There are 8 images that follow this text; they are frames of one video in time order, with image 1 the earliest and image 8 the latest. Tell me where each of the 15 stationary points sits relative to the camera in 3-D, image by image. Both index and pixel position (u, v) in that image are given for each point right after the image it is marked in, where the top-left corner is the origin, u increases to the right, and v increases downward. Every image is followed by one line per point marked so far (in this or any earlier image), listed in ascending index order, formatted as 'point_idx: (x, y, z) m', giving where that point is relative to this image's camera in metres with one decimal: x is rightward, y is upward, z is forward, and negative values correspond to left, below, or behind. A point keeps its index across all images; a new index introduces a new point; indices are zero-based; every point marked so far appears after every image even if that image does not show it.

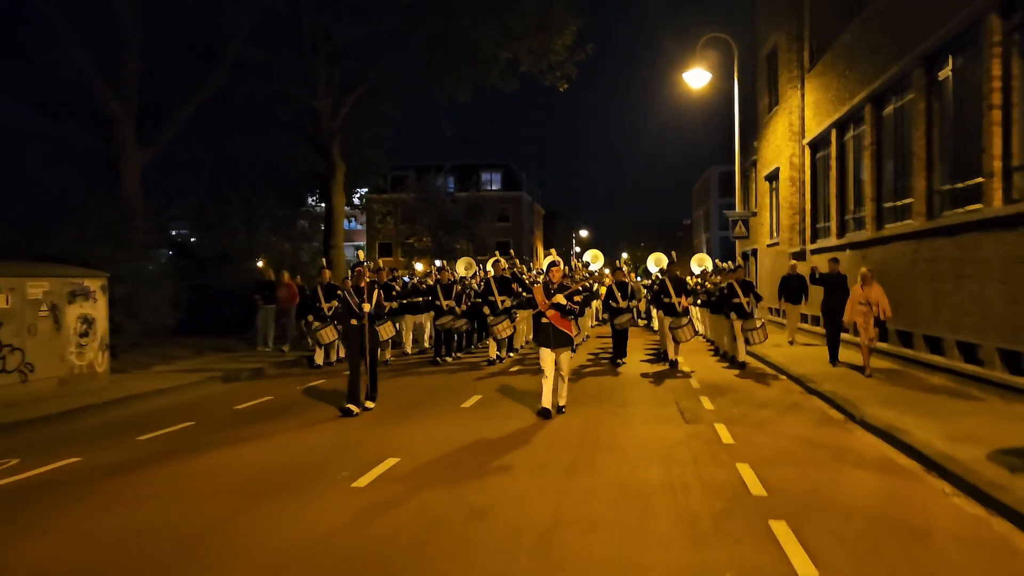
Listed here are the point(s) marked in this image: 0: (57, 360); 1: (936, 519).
0: (-7.2, -1.1, +13.2) m
1: (+3.3, -1.8, +6.4) m
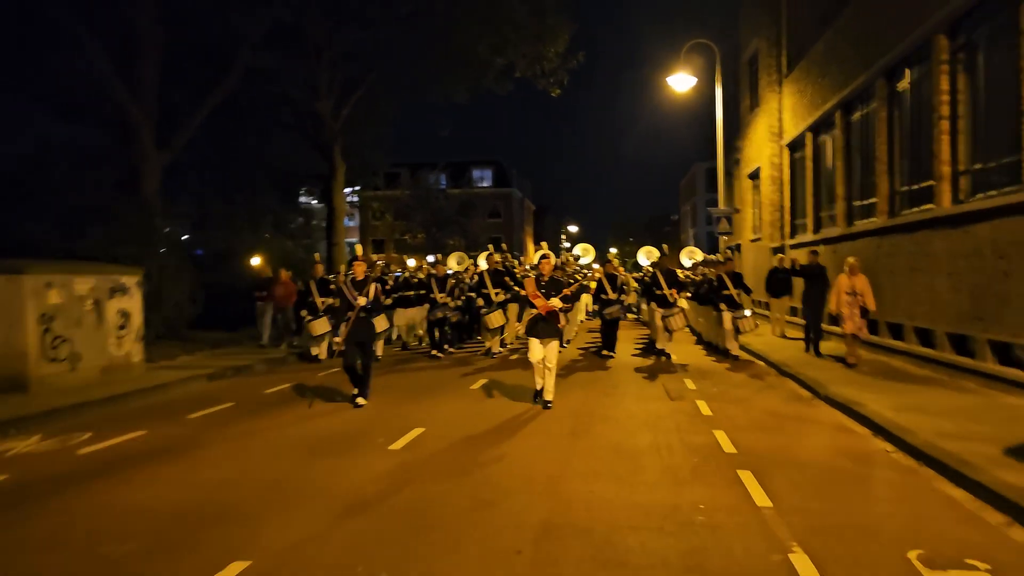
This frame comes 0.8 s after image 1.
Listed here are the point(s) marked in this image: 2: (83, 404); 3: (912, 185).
0: (-7.2, -1.1, +14.5) m
1: (+3.5, -1.8, +7.9) m
2: (-6.5, -1.8, +12.6) m
3: (+7.3, +1.9, +15.1) m
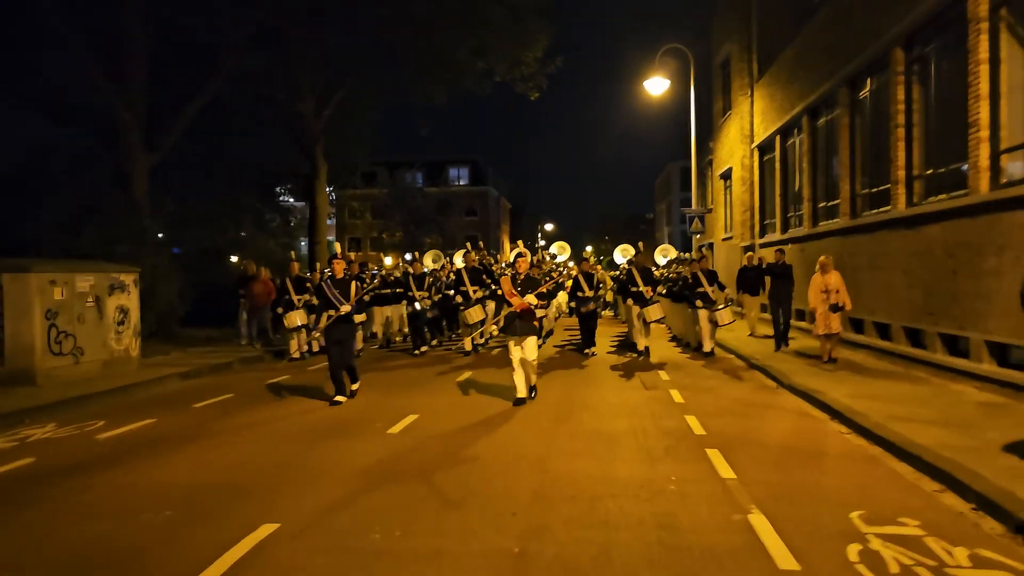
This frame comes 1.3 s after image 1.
0: (-7.5, -1.0, +15.1) m
1: (+3.4, -1.7, +8.7) m
2: (-6.7, -1.7, +13.2) m
3: (+7.0, +1.9, +16.1) m
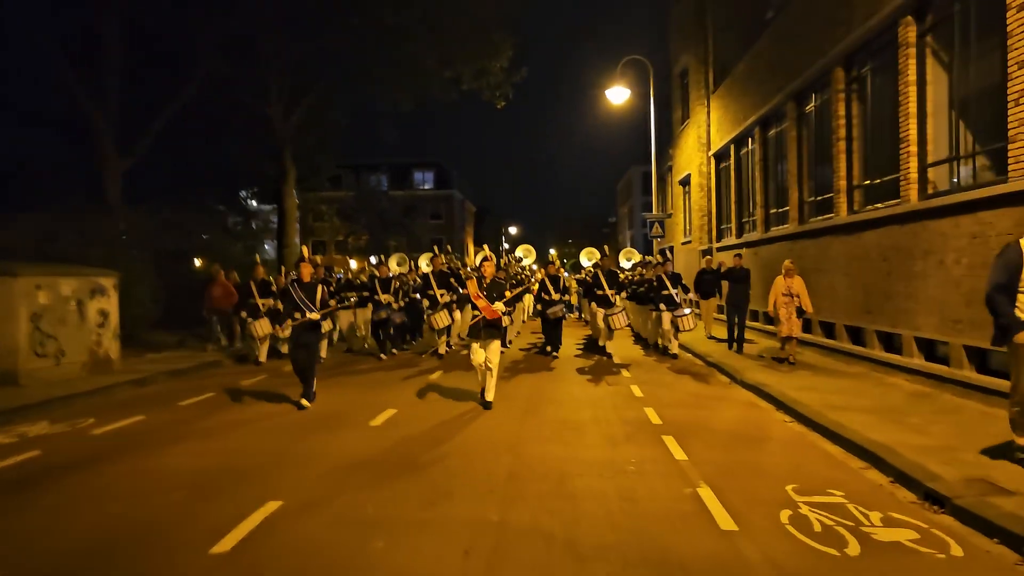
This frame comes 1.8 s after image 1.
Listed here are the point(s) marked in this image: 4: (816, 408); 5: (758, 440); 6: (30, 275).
0: (-8.1, -1.1, +15.5) m
1: (+3.1, -1.7, +9.7) m
2: (-7.2, -1.8, +13.7) m
3: (+6.3, +1.9, +17.2) m
4: (+3.9, -1.6, +10.8) m
5: (+2.8, -1.7, +9.4) m
6: (-8.3, +0.2, +14.2) m
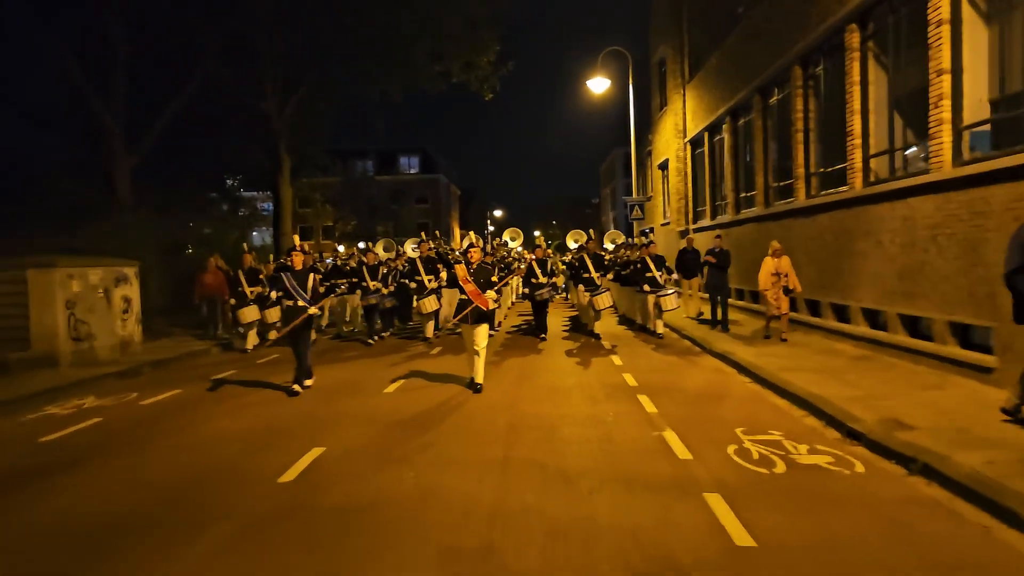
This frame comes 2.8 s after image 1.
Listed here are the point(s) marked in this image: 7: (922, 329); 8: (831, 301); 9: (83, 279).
0: (-8.2, -0.9, +16.9) m
1: (+3.0, -1.4, +11.3) m
2: (-7.3, -1.6, +15.1) m
3: (+6.1, +2.4, +18.8) m
4: (+3.9, -1.2, +12.4) m
5: (+2.7, -1.5, +11.0) m
6: (-8.4, +0.4, +15.6) m
7: (+5.9, -0.6, +11.8) m
8: (+5.8, -0.2, +15.1) m
9: (-8.4, +0.2, +16.2) m
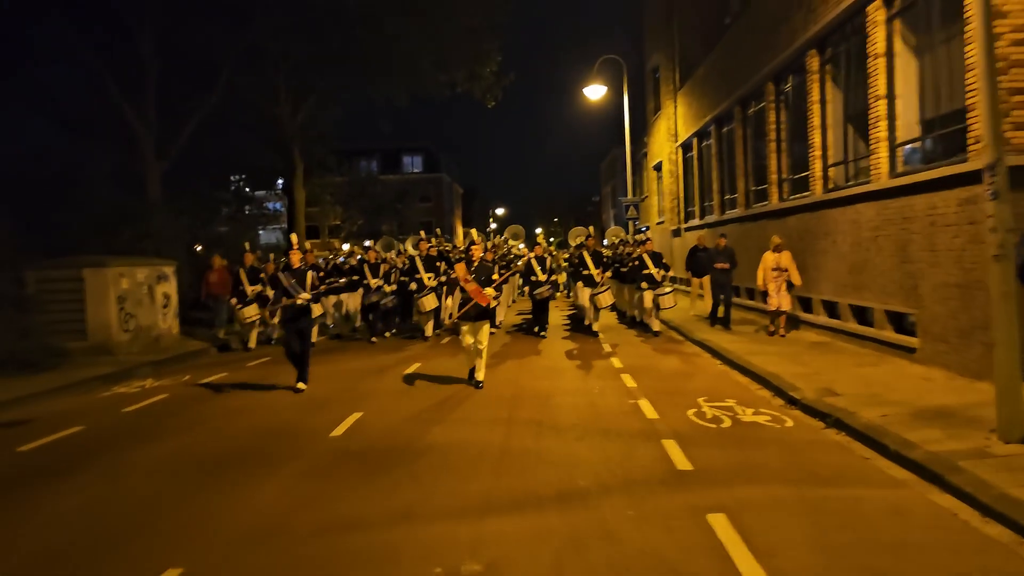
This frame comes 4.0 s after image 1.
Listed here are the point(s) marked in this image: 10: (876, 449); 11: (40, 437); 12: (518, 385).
0: (-8.2, -0.8, +18.9) m
1: (+3.0, -1.3, +13.2) m
2: (-7.3, -1.5, +17.0) m
3: (+6.1, +2.6, +20.6) m
4: (+3.9, -1.1, +14.3) m
5: (+2.8, -1.4, +12.9) m
6: (-8.4, +0.5, +17.5) m
7: (+5.9, -0.5, +13.7) m
8: (+5.9, -0.1, +17.0) m
9: (-8.3, +0.3, +18.1) m
10: (+3.4, -1.5, +7.7) m
11: (-5.8, -1.8, +10.2) m
12: (+0.1, -1.5, +12.6) m
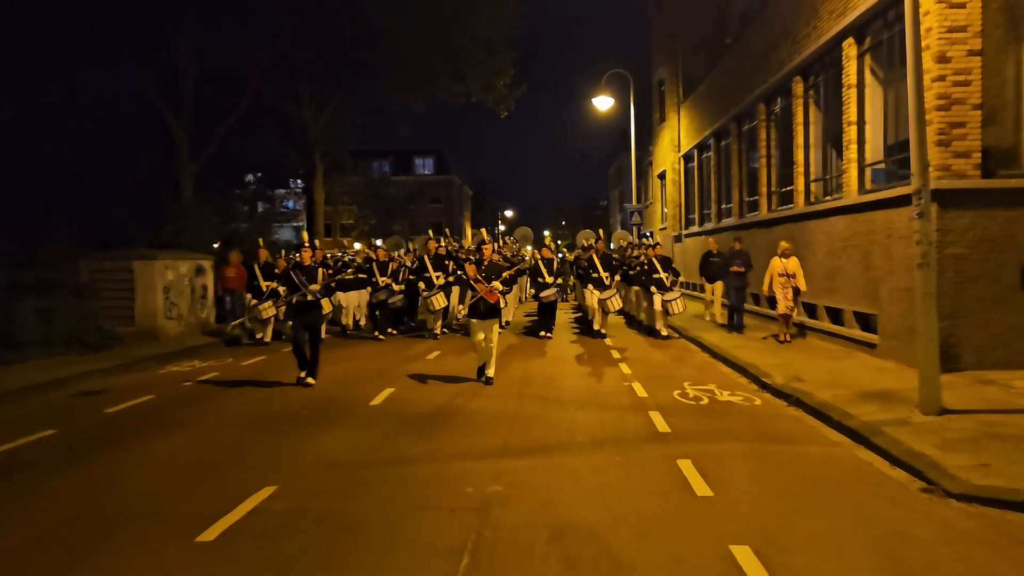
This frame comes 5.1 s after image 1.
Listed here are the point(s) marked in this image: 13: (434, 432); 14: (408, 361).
0: (-7.9, -0.6, +20.6) m
1: (+3.2, -1.4, +14.9) m
2: (-7.0, -1.3, +18.8) m
3: (+6.4, +2.5, +22.3) m
4: (+4.1, -1.2, +15.9) m
5: (+3.0, -1.4, +14.6) m
6: (-8.2, +0.7, +19.3) m
7: (+6.1, -0.6, +15.4) m
8: (+6.1, -0.2, +18.6) m
9: (-8.1, +0.5, +19.9) m
10: (+3.5, -1.5, +9.4) m
11: (-5.6, -1.7, +11.9) m
12: (+0.2, -1.4, +14.3) m
13: (-0.8, -1.6, +9.0) m
14: (-2.2, -1.4, +17.4) m
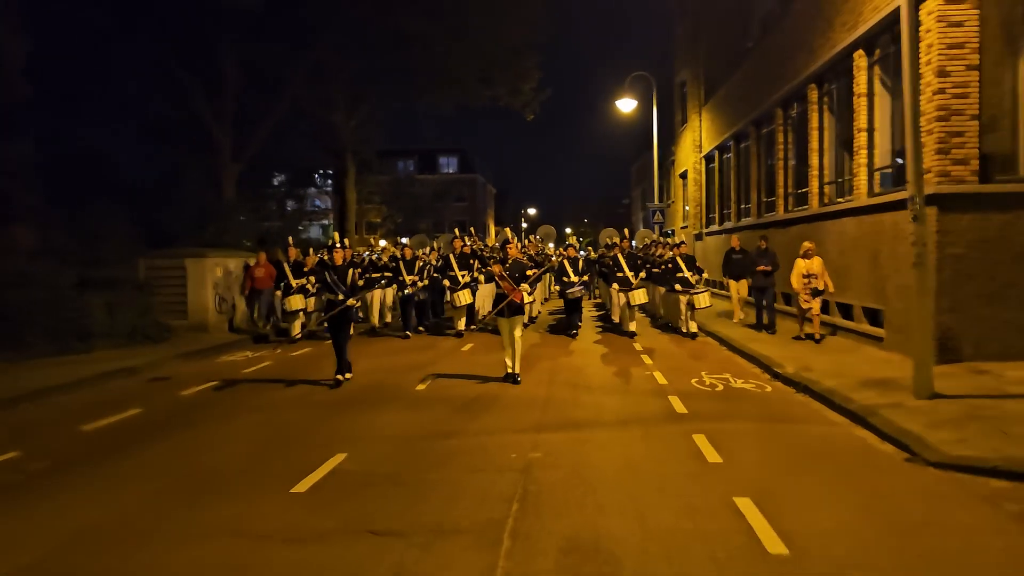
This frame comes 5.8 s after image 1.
0: (-7.2, -0.5, +21.9) m
1: (+3.8, -1.3, +15.8) m
2: (-6.4, -1.2, +20.0) m
3: (+7.2, +2.5, +23.2) m
4: (+4.7, -1.1, +16.9) m
5: (+3.5, -1.3, +15.6) m
6: (-7.5, +0.8, +20.6) m
7: (+6.7, -0.5, +16.3) m
8: (+6.7, -0.1, +19.5) m
9: (-7.4, +0.6, +21.2) m
10: (+3.9, -1.5, +10.4) m
11: (-5.2, -1.6, +13.1) m
12: (+0.8, -1.3, +15.4) m
13: (-0.4, -1.5, +10.1) m
14: (-1.6, -1.3, +18.5) m
